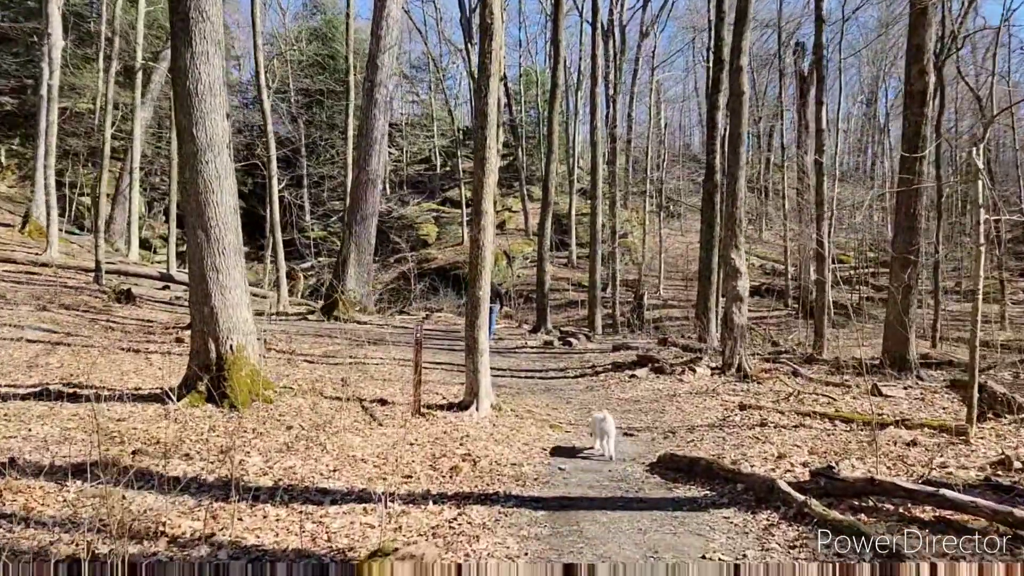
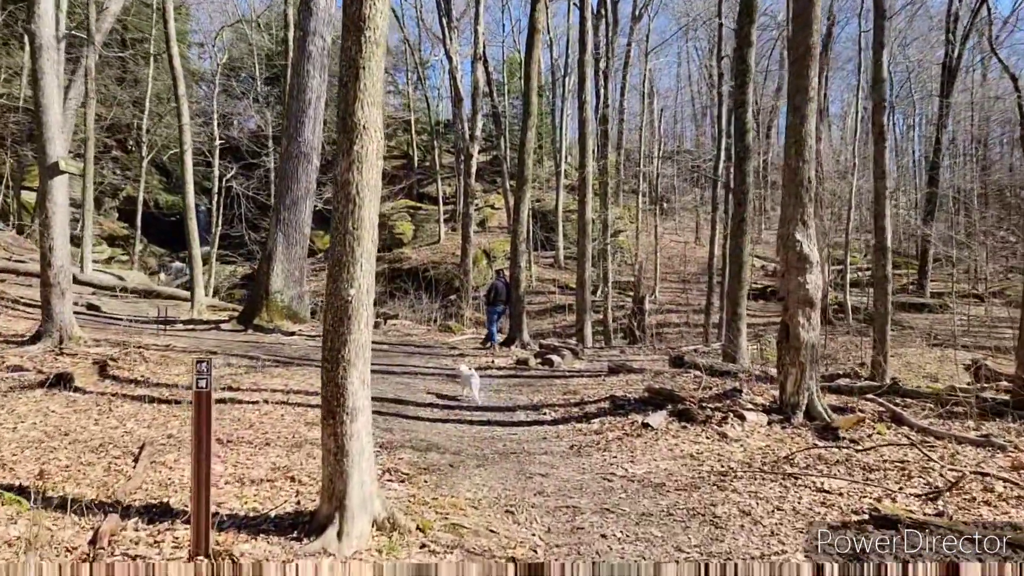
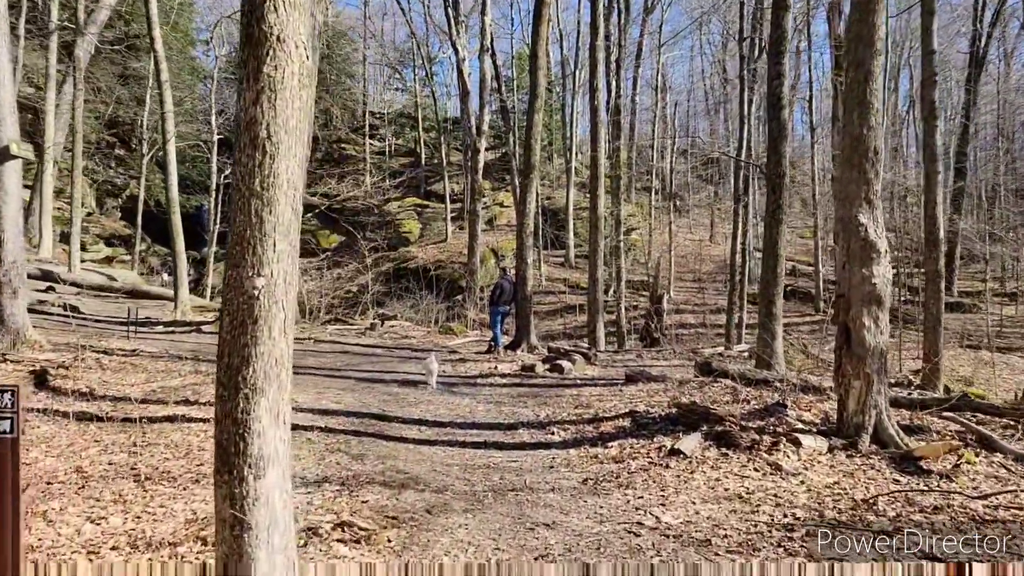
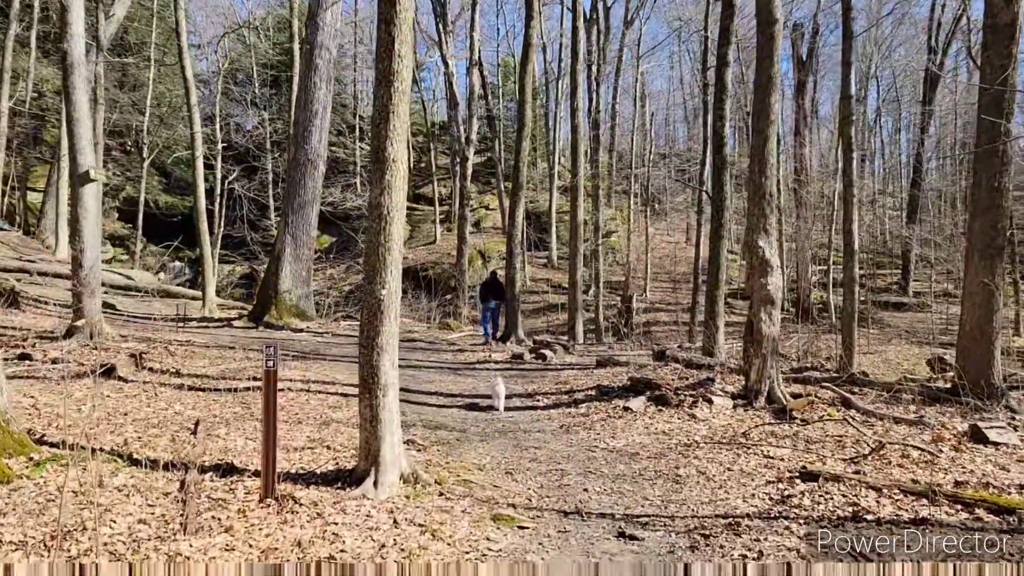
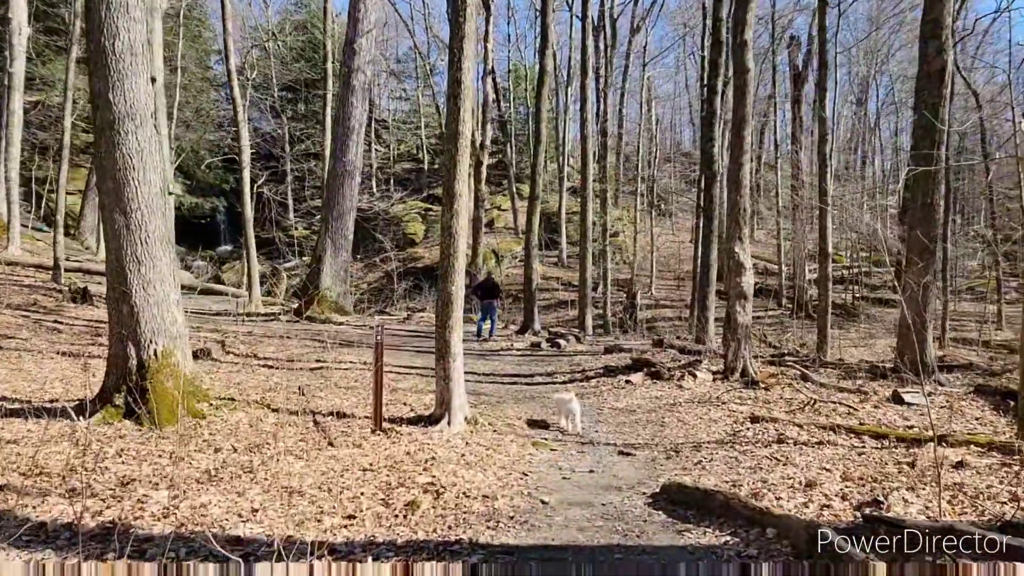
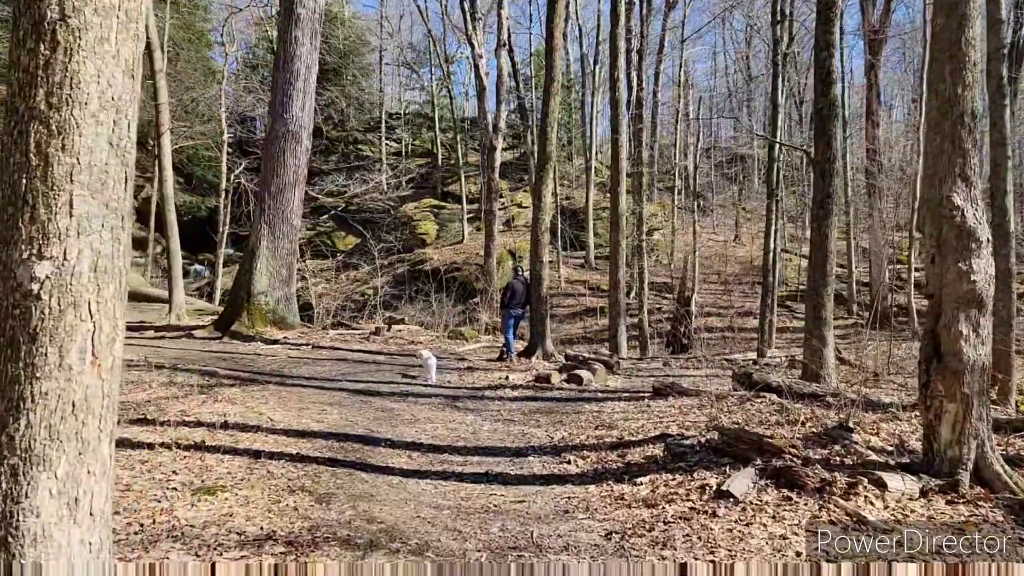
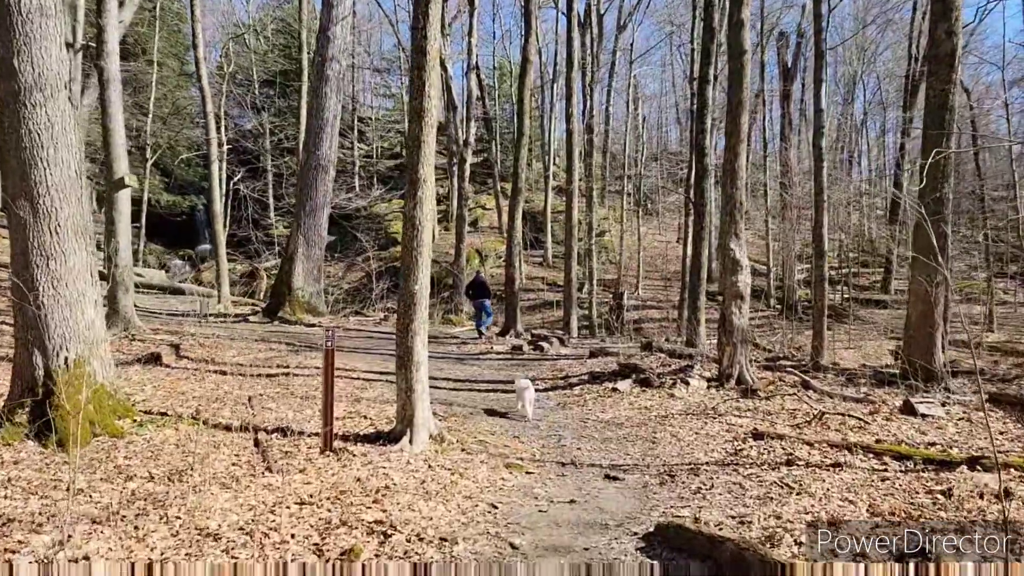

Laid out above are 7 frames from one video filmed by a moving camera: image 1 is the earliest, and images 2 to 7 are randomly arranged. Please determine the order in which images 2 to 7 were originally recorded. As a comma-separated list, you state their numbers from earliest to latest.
5, 7, 4, 2, 3, 6
